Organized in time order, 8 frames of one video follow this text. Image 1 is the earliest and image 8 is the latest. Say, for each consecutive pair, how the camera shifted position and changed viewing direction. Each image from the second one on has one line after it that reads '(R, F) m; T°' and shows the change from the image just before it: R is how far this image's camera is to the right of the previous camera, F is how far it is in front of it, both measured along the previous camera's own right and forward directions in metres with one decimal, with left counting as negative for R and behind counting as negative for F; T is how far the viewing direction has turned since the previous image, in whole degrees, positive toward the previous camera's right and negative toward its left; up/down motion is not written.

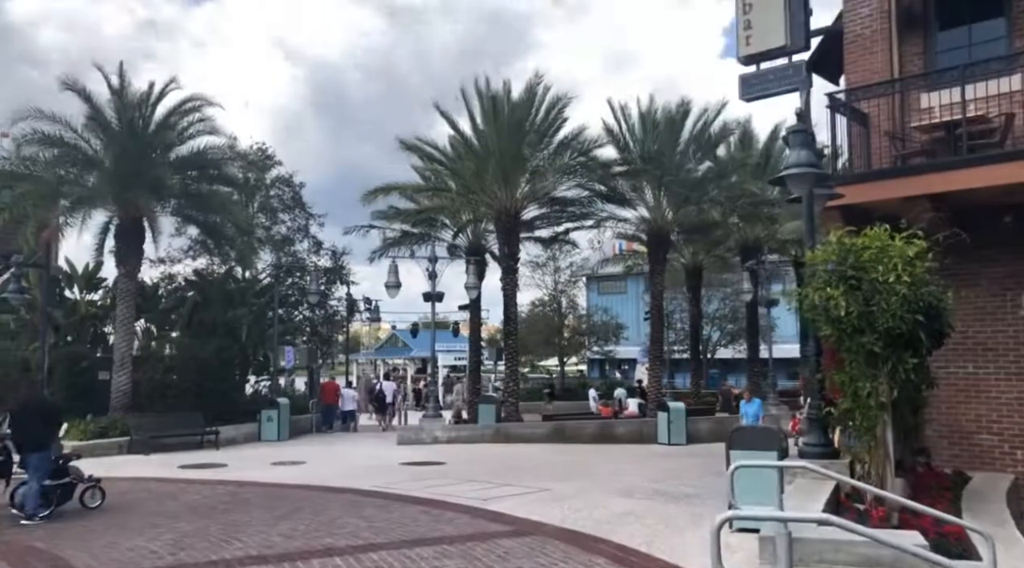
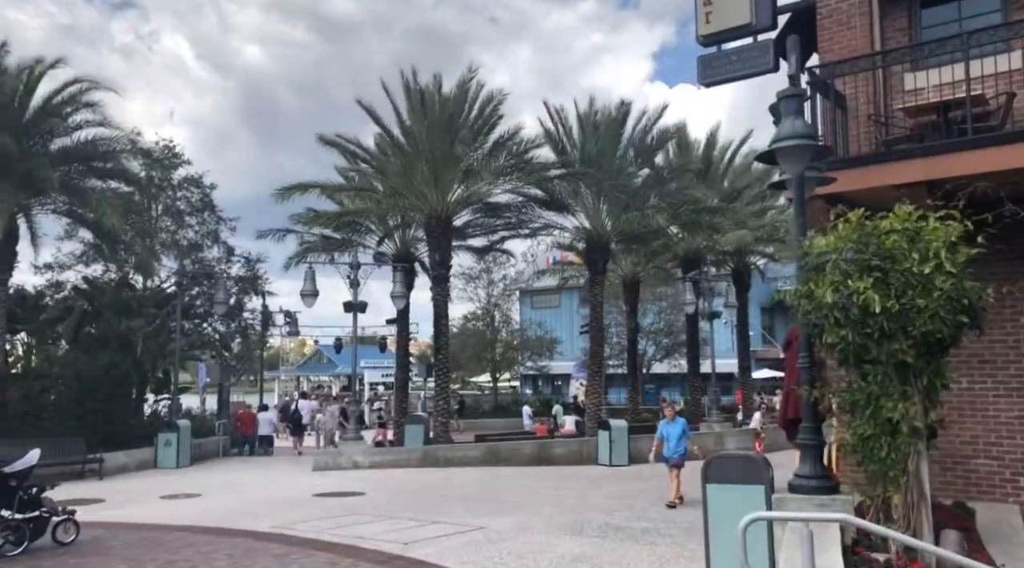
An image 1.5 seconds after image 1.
(0.0, +1.8) m; +5°
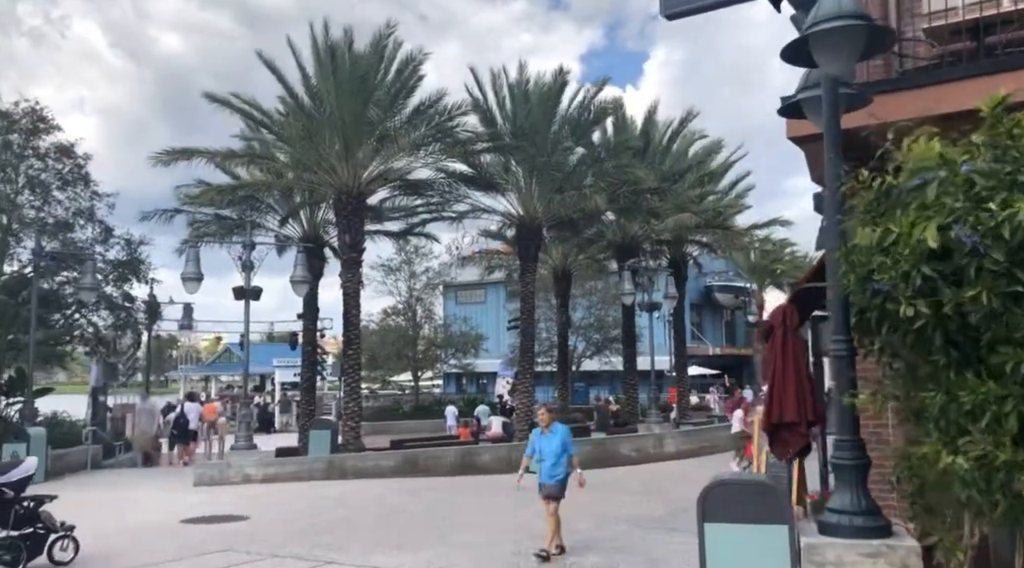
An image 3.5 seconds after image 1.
(+0.1, +2.4) m; +5°
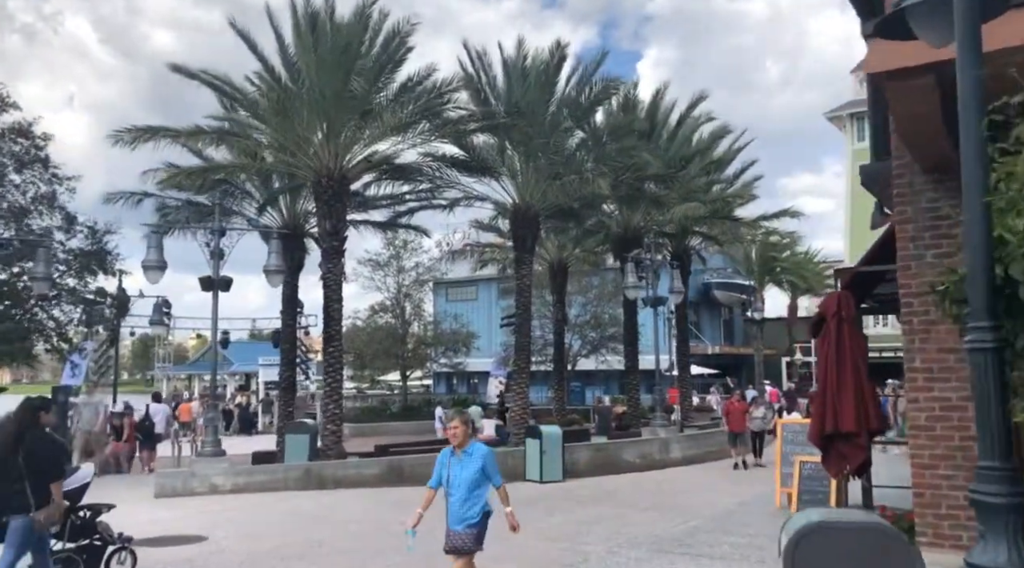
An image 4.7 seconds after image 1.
(-0.1, +1.6) m; +1°
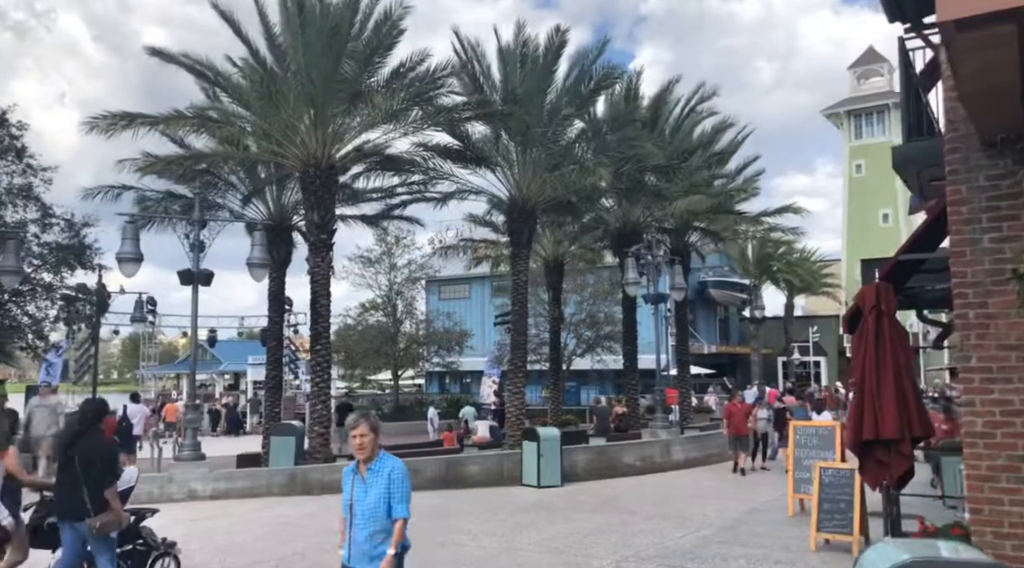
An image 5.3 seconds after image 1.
(-0.1, +0.8) m; +1°
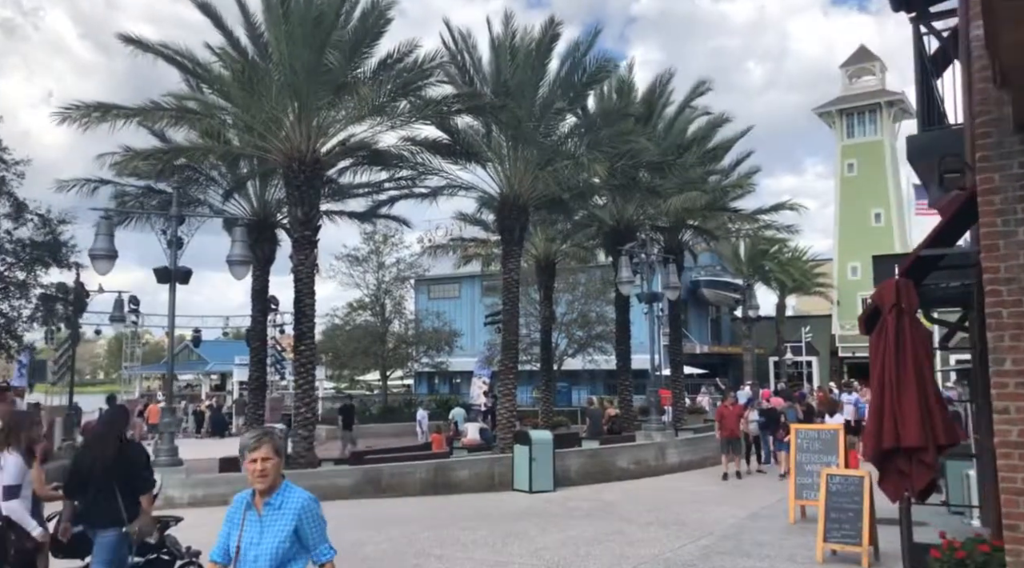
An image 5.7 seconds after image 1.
(0.0, +0.5) m; +1°
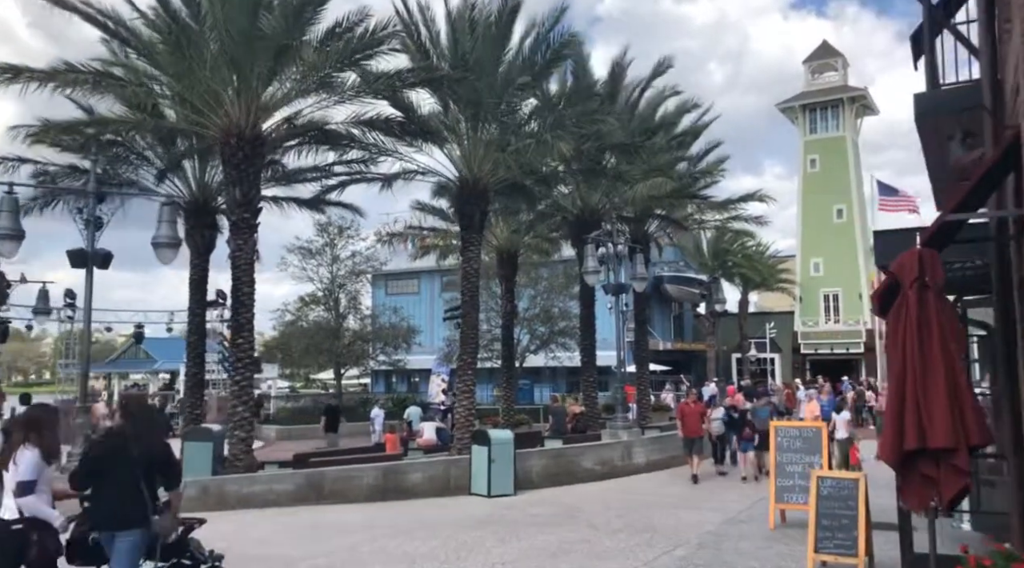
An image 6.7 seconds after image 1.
(+0.1, +1.2) m; +3°
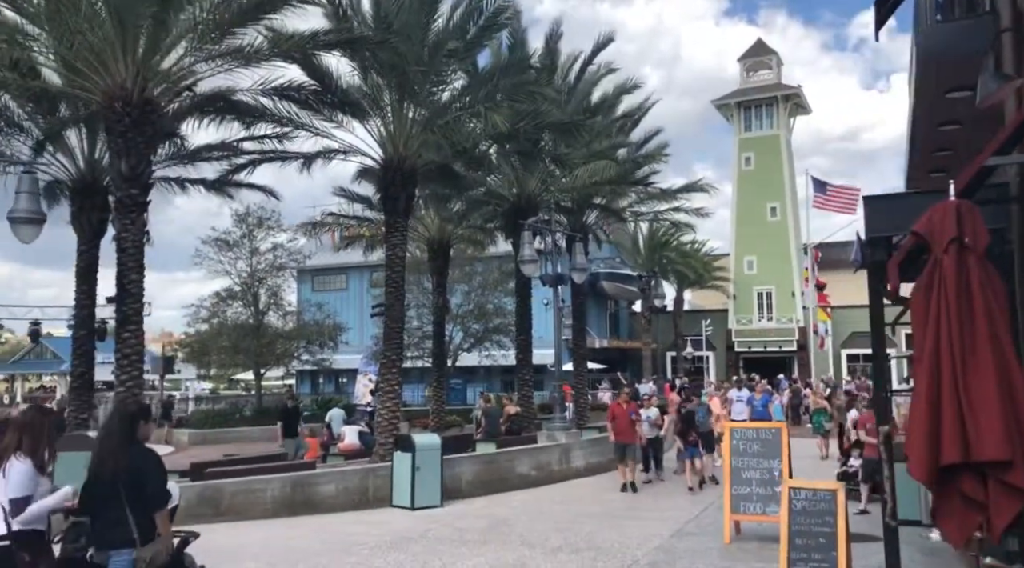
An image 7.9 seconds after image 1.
(+0.1, +1.5) m; +4°
